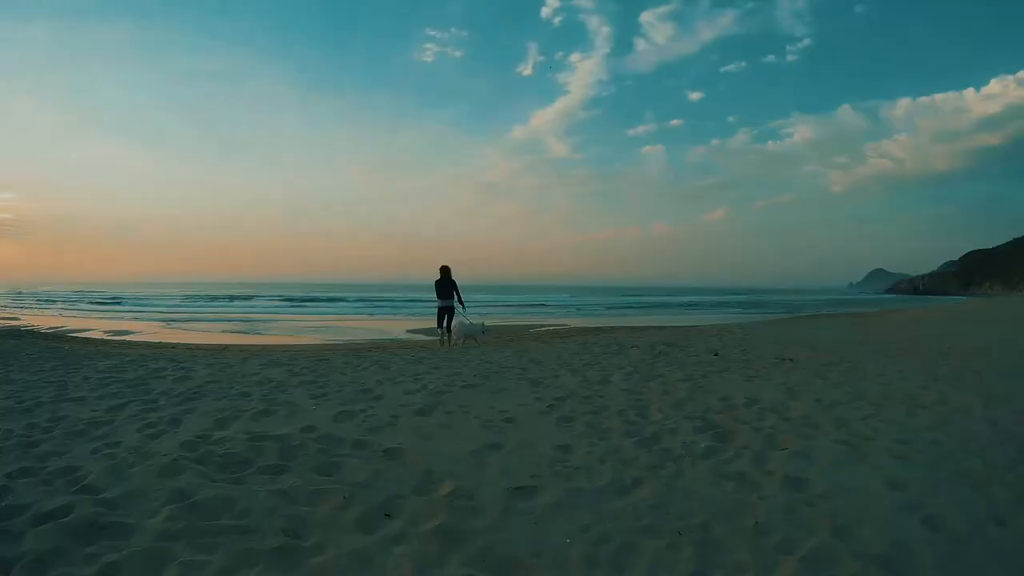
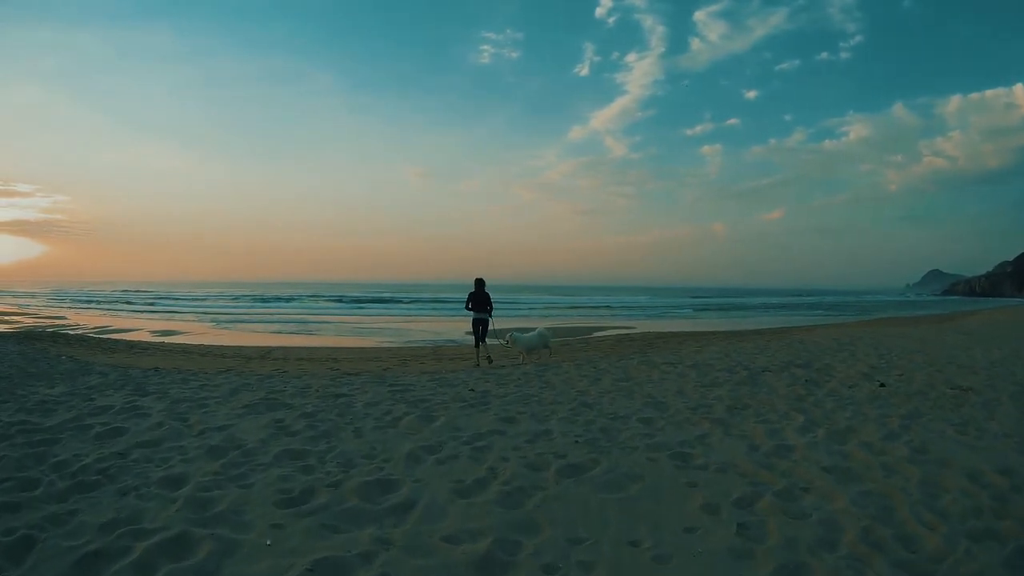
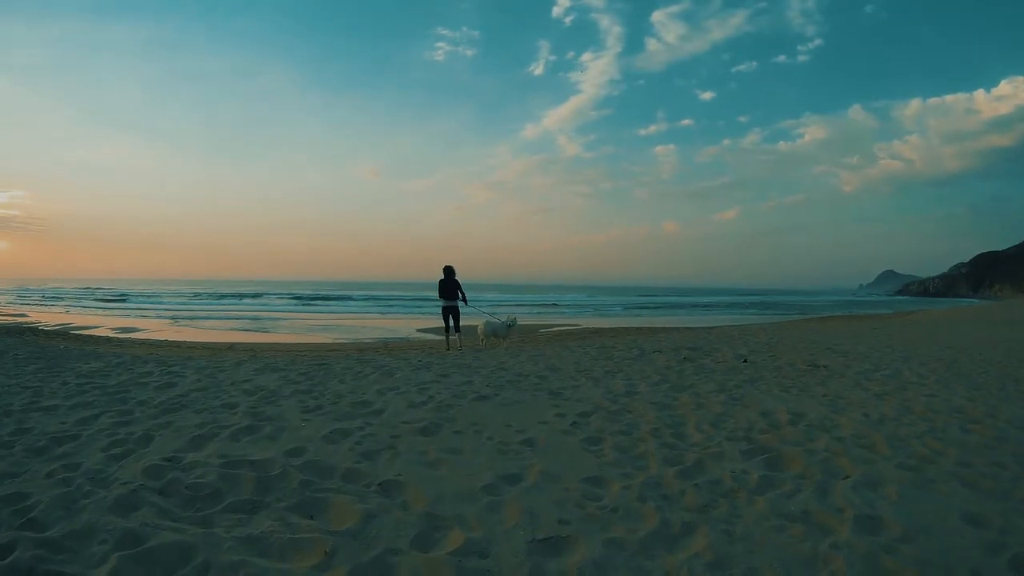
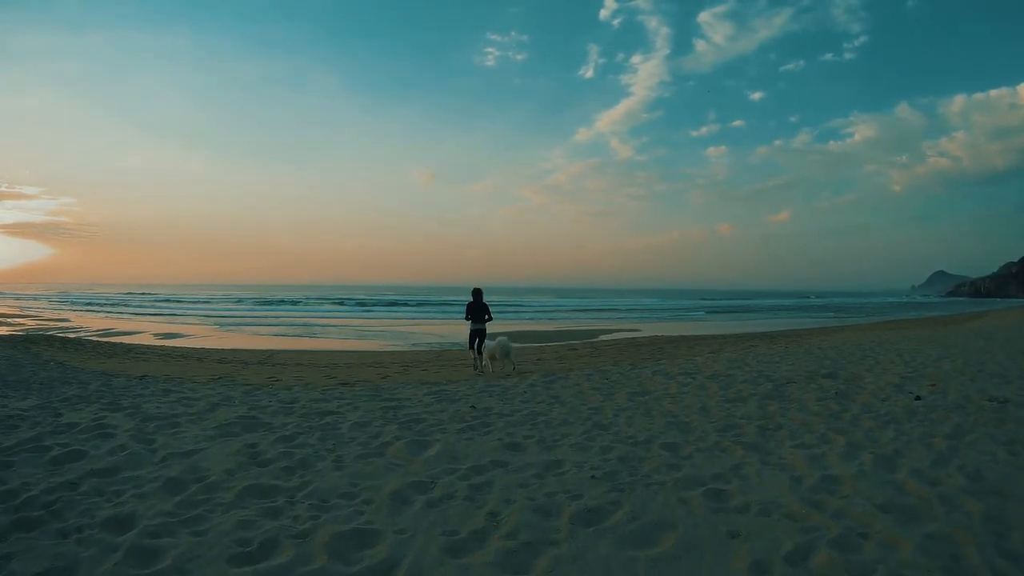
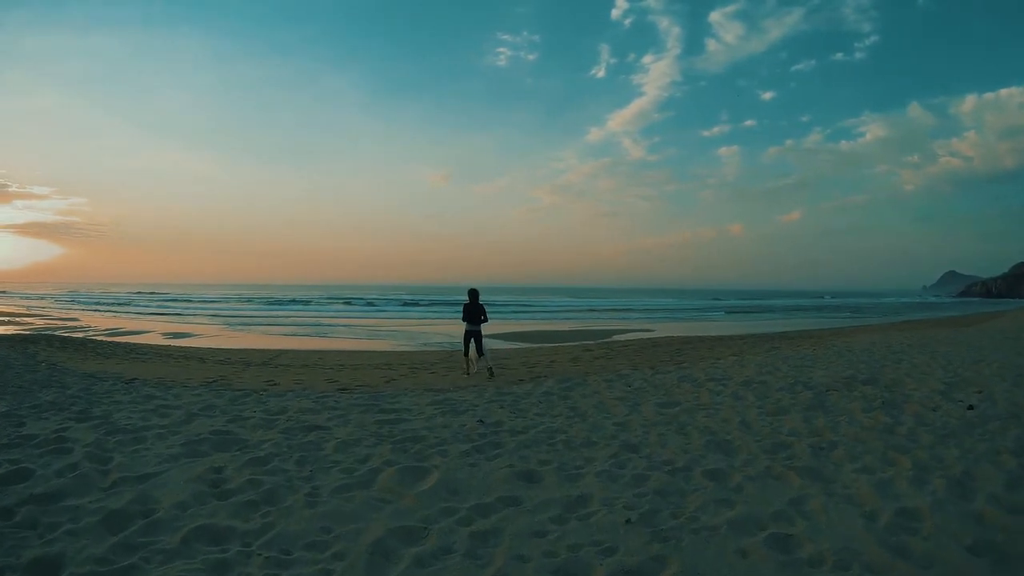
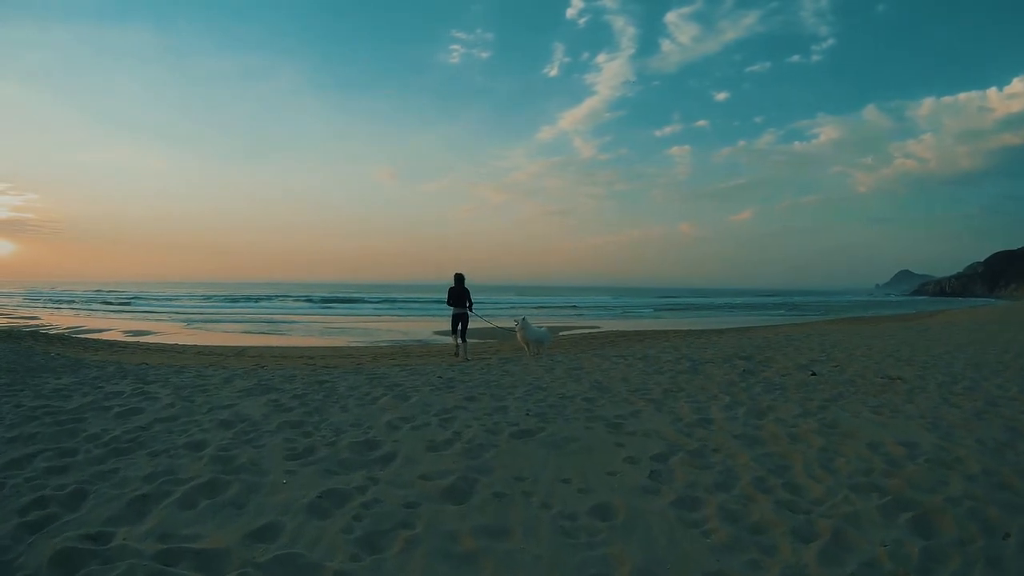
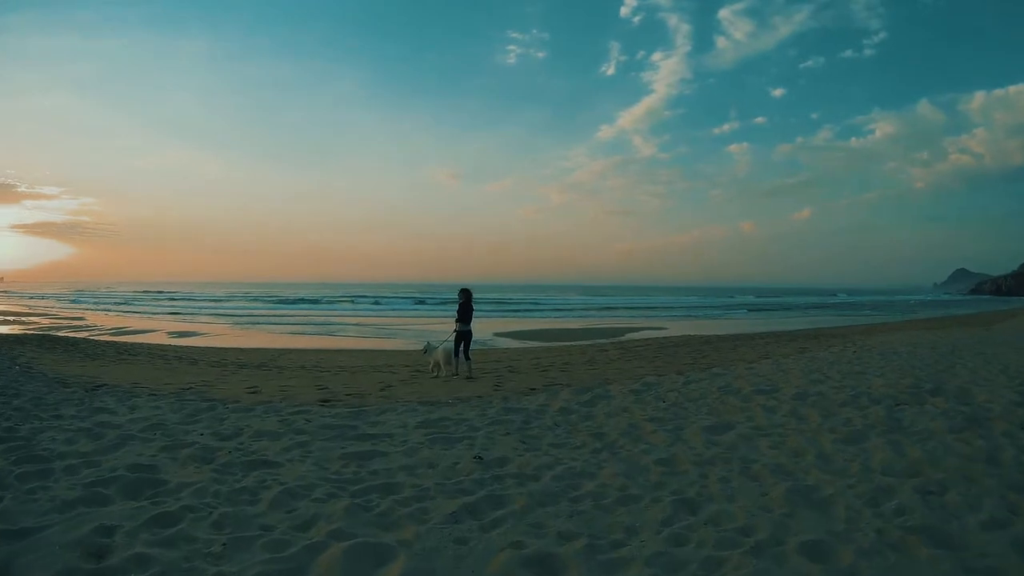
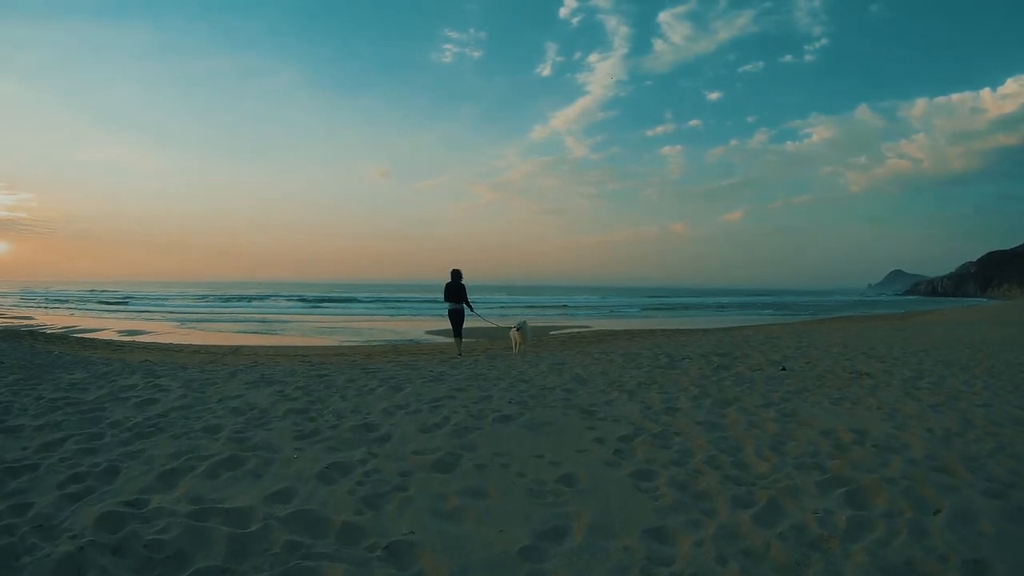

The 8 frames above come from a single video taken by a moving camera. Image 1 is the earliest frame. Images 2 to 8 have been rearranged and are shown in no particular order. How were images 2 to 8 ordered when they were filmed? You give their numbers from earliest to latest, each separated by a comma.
3, 8, 6, 2, 4, 5, 7
